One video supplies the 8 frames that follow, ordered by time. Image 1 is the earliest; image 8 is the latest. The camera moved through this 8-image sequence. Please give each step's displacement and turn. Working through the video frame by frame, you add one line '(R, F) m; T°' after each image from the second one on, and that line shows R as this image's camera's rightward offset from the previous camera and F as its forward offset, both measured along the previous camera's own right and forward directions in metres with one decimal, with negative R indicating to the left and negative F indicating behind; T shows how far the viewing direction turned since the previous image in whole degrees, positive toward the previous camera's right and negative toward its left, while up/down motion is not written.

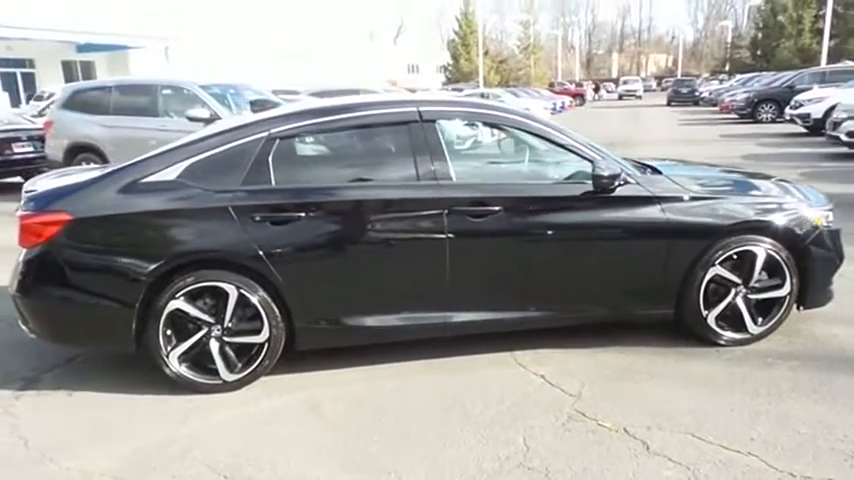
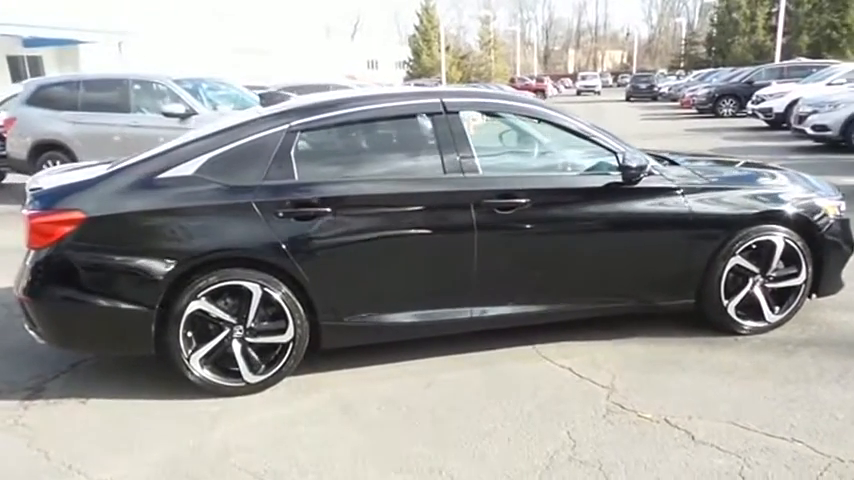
(-0.4, +0.1) m; +3°
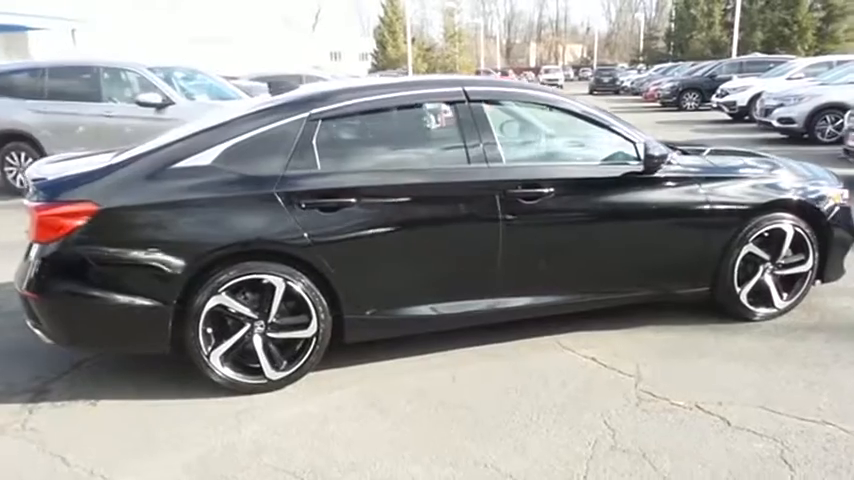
(-0.3, +0.1) m; +3°
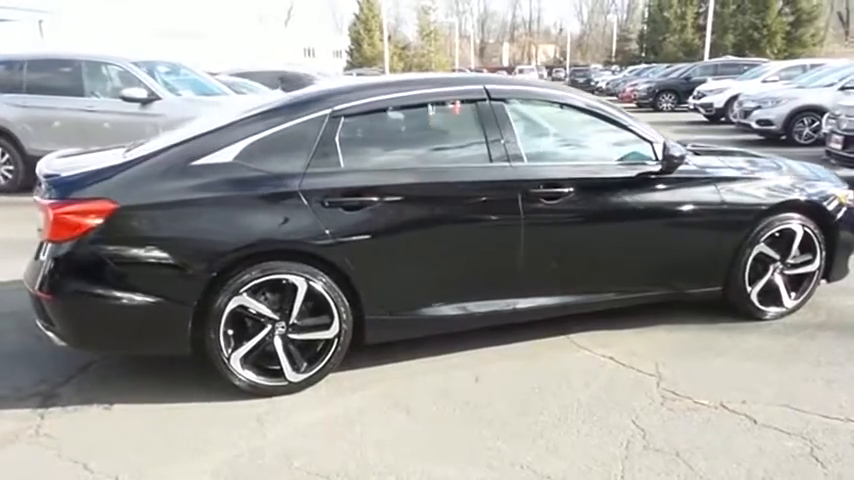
(-0.3, 0.0) m; +2°
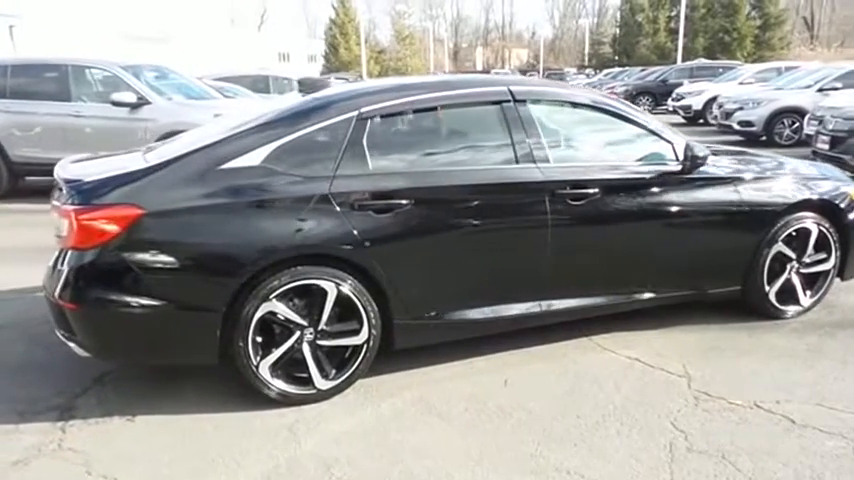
(-0.3, +0.1) m; +2°
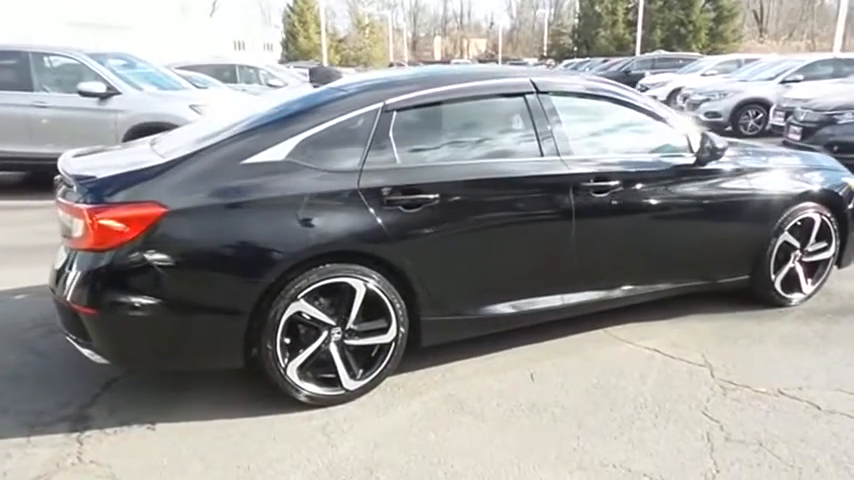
(-0.3, +0.1) m; +4°
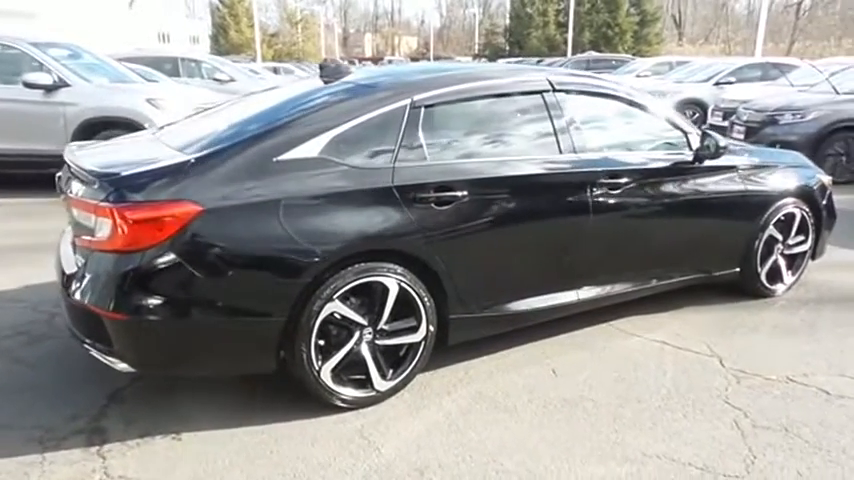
(-0.5, 0.0) m; +6°
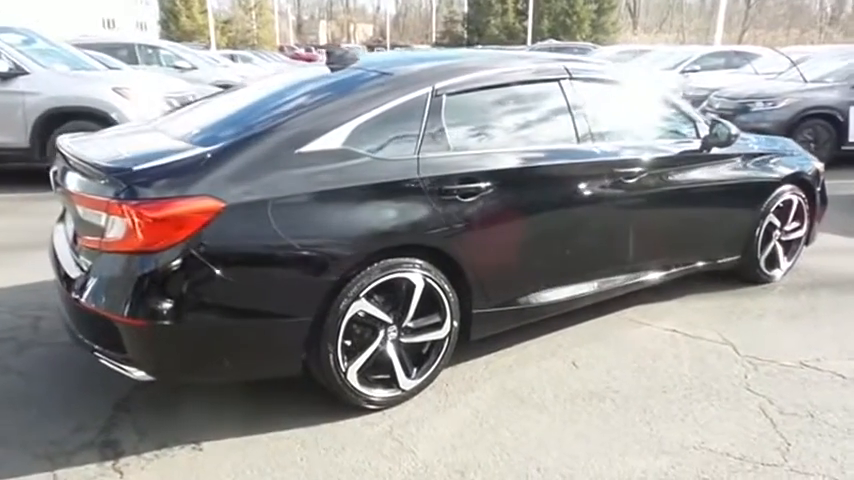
(-0.3, +0.1) m; +4°
